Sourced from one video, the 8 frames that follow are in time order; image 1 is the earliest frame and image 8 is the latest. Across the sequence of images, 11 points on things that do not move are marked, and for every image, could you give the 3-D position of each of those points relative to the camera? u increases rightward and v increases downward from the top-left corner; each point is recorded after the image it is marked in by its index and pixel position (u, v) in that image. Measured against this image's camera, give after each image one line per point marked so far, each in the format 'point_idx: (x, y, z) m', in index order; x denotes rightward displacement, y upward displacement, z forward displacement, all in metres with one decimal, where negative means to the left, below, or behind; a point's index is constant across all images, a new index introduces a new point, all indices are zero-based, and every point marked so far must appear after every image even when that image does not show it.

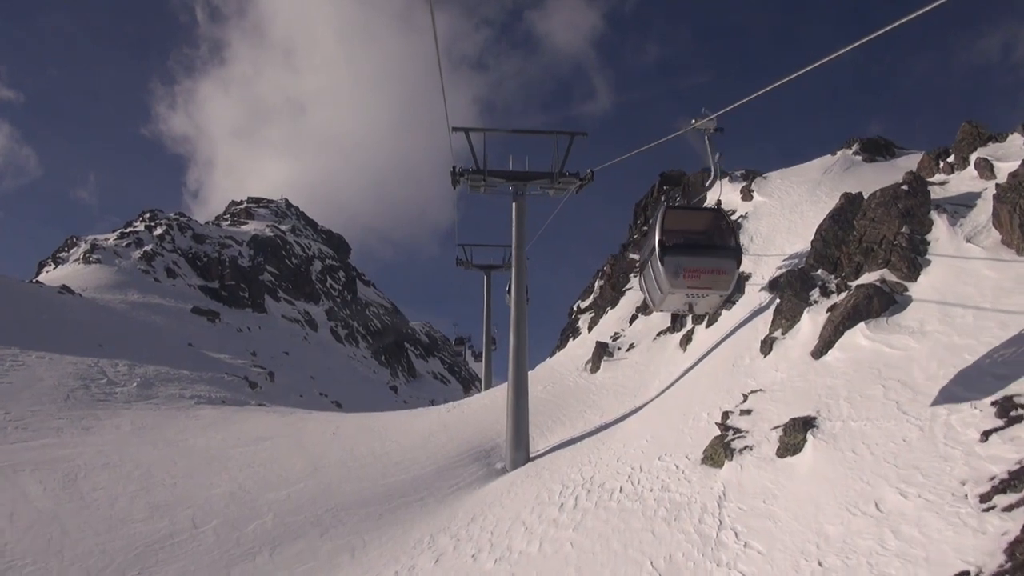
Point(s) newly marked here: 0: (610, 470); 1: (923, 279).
0: (+2.3, -4.3, +17.8) m
1: (+9.1, +0.2, +16.9) m
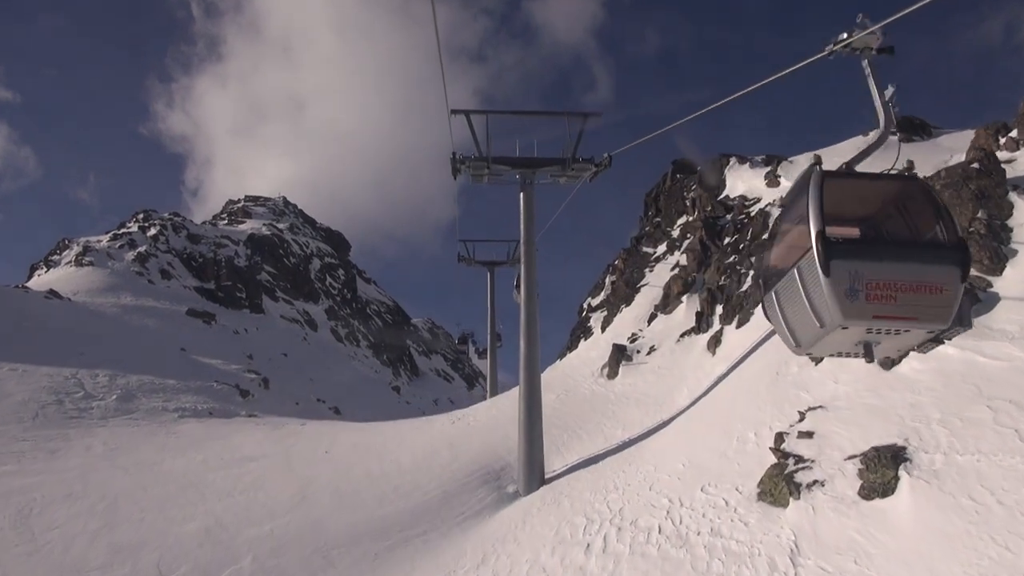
0: (+2.6, -4.3, +15.2) m
1: (+9.4, +0.3, +14.3) m
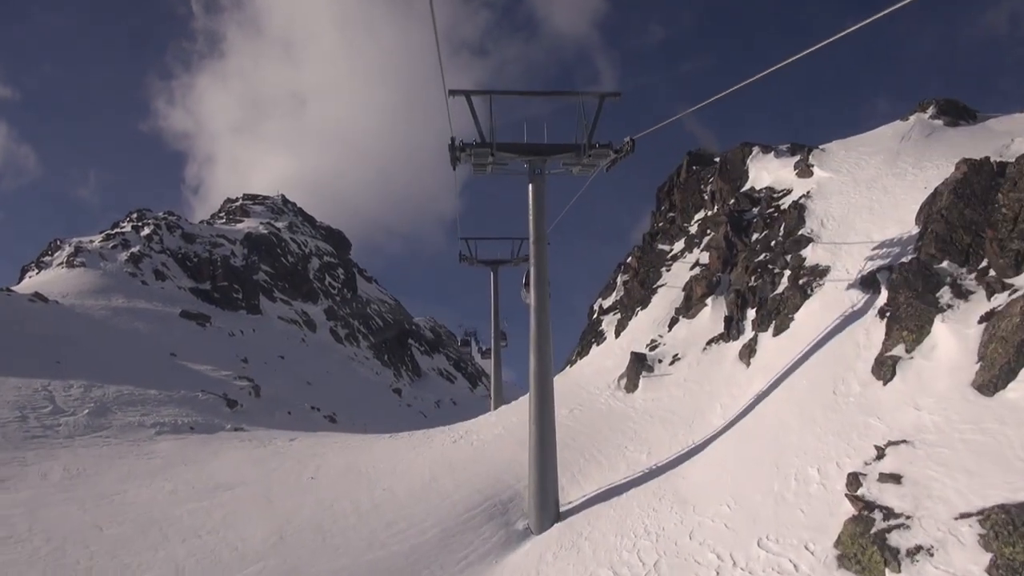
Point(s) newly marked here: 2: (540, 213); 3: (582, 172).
0: (+2.8, -4.4, +12.5) m
1: (+9.5, +0.2, +11.5) m
2: (+0.7, +1.8, +18.6) m
3: (+1.8, +3.0, +19.7) m
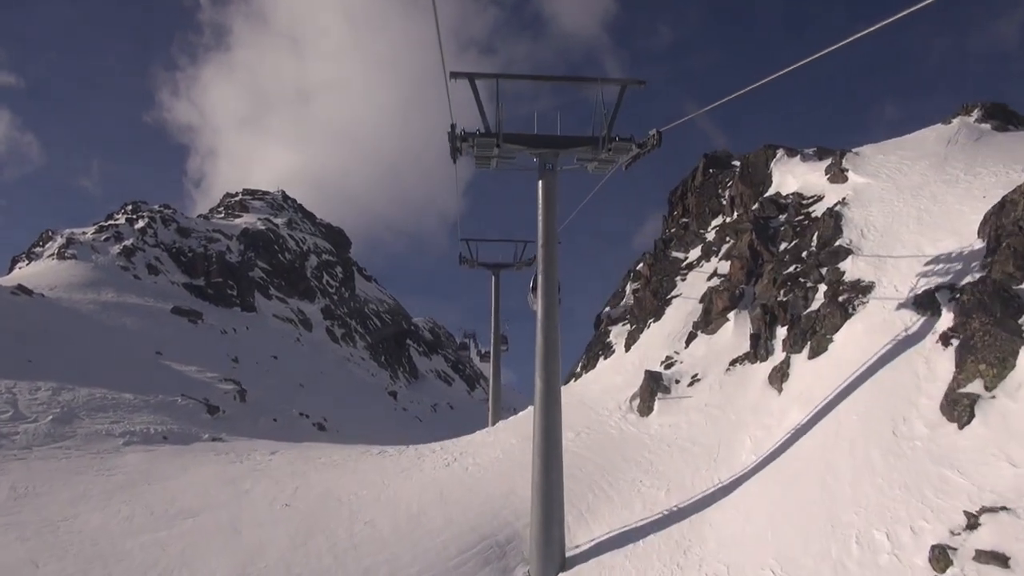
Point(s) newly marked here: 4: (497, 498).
0: (+2.8, -4.7, +10.2) m
1: (+9.6, -0.2, +9.2) m
2: (+0.8, +1.6, +16.3) m
3: (+2.0, +2.7, +17.3) m
4: (-0.4, -5.1, +18.4) m
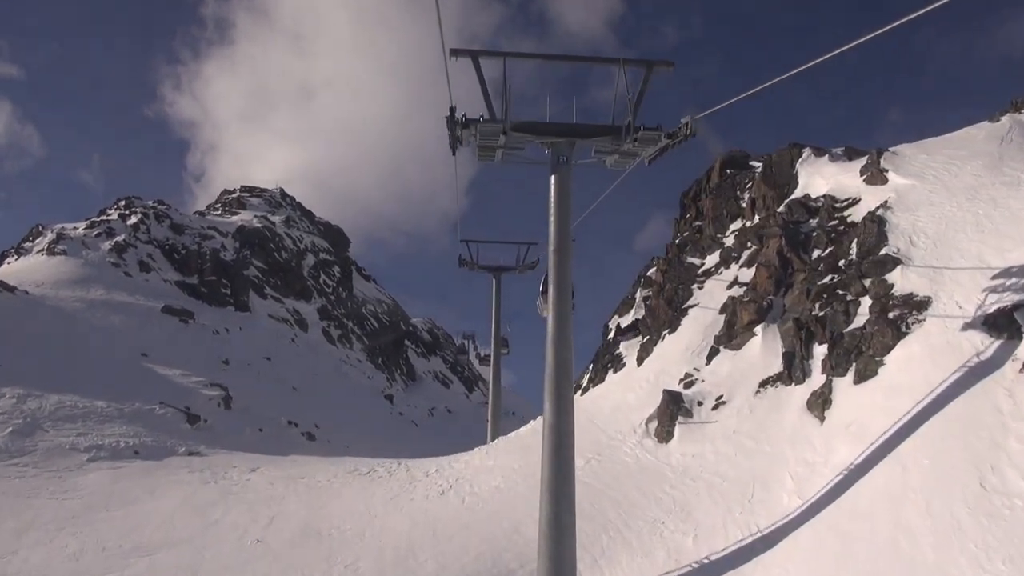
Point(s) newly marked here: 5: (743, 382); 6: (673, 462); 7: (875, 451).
0: (+2.9, -4.9, +7.9) m
1: (+9.8, -0.6, +6.9) m
2: (+1.0, +1.4, +14.0) m
3: (+2.2, +2.5, +15.1) m
4: (-0.3, -5.3, +16.1) m
5: (+5.9, -2.4, +19.5) m
6: (+3.8, -4.0, +17.7) m
7: (+6.4, -2.9, +13.4) m
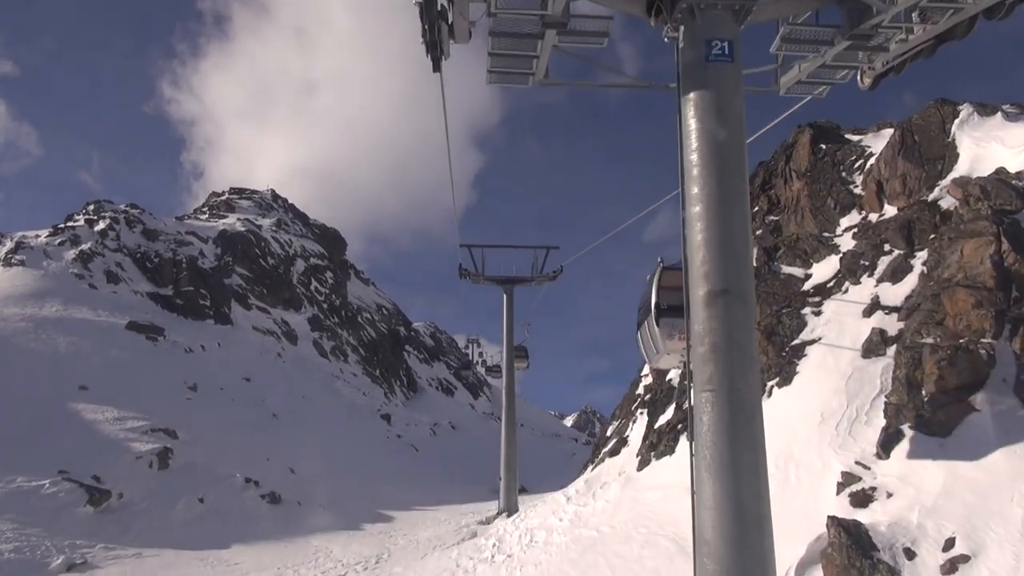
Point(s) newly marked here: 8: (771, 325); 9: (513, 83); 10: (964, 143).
0: (+3.5, -5.7, -1.2) m
1: (+10.3, -1.2, -2.2) m
2: (+1.5, +0.6, +4.9) m
3: (+2.7, +1.8, +6.0) m
4: (+0.3, -6.1, +7.1) m
5: (+6.6, -3.1, +10.4) m
6: (+4.4, -4.7, +8.6) m
7: (+7.0, -3.5, +4.3) m
8: (+6.7, -0.9, +19.7) m
9: (0.0, +1.9, +6.2) m
10: (+11.2, +3.7, +18.8) m
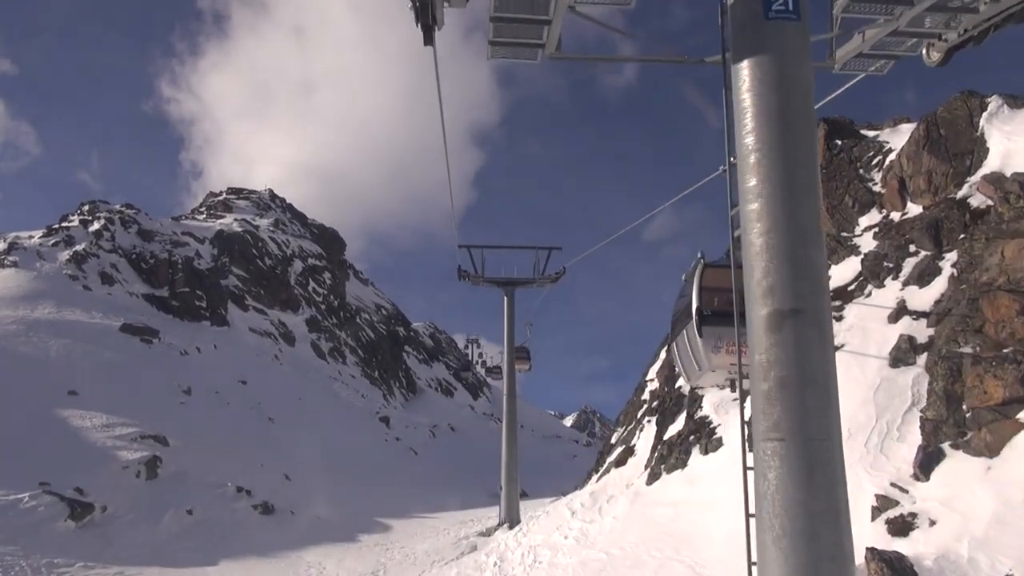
0: (+3.6, -5.8, -2.3) m
1: (+10.4, -1.3, -3.3) m
2: (+1.6, +0.5, +3.8) m
3: (+2.7, +1.7, +4.8) m
4: (+0.4, -6.2, +5.9) m
5: (+6.6, -3.2, +9.3) m
6: (+4.5, -4.8, +7.5) m
7: (+7.0, -3.6, +3.2) m
8: (+6.7, -0.9, +18.6) m
9: (+0.1, +1.8, +5.1) m
10: (+11.2, +3.6, +17.7) m
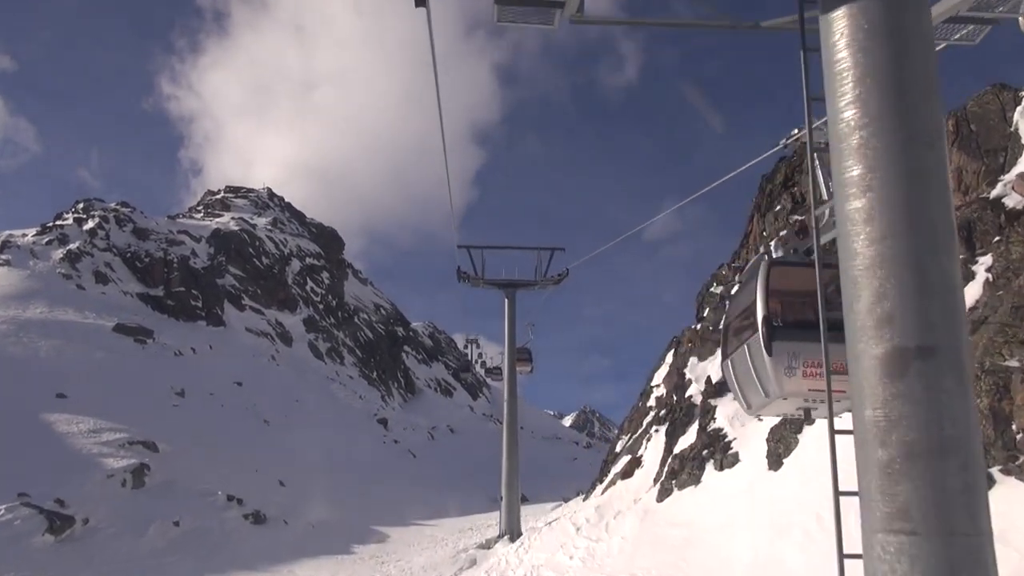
0: (+3.6, -5.9, -3.4) m
1: (+10.4, -1.4, -4.4) m
2: (+1.6, +0.4, +2.7) m
3: (+2.8, +1.6, +3.7) m
4: (+0.4, -6.3, +4.8) m
5: (+6.7, -3.3, +8.2) m
6: (+4.5, -5.0, +6.4) m
7: (+7.1, -3.8, +2.0) m
8: (+6.8, -1.1, +17.5) m
9: (+0.1, +1.7, +3.9) m
10: (+11.3, +3.5, +16.5) m
